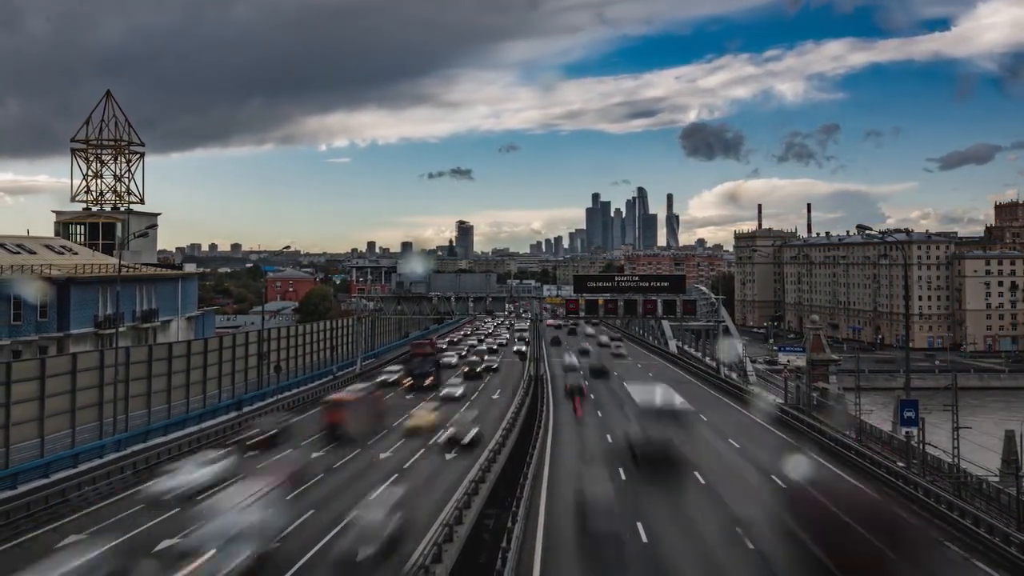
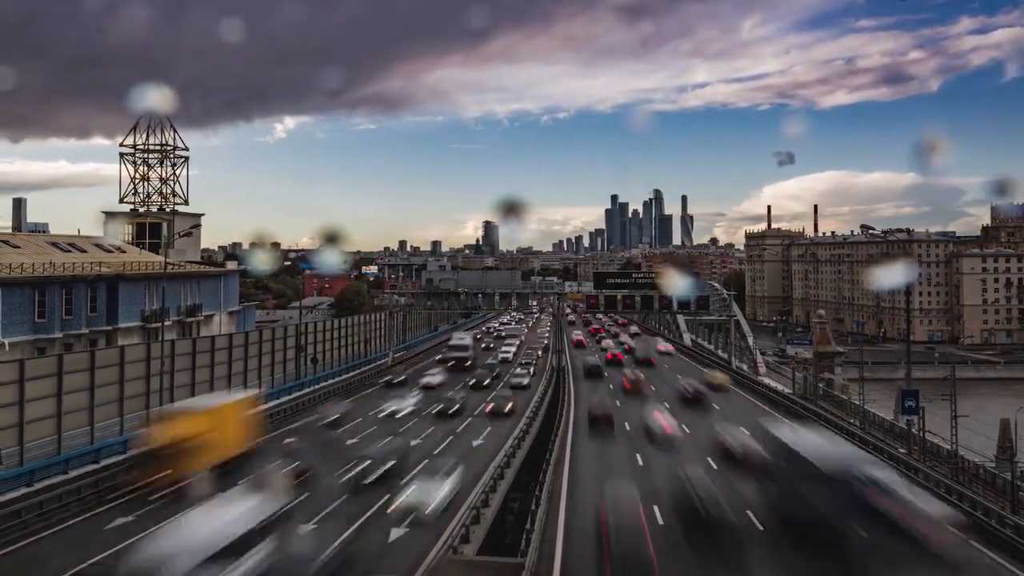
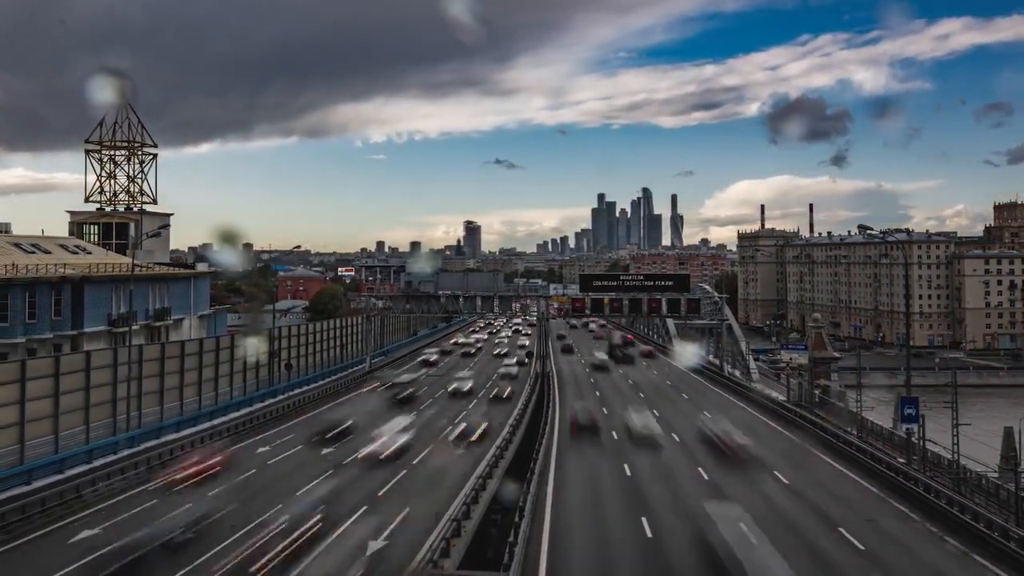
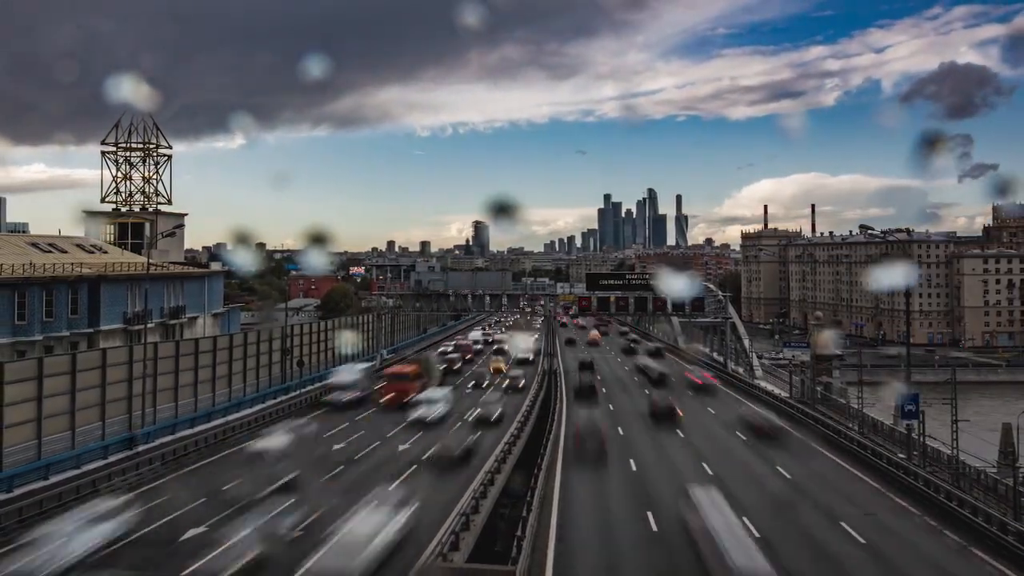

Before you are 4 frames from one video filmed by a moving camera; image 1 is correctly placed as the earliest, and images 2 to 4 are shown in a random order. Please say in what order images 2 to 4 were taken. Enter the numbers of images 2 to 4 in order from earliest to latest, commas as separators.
3, 4, 2
